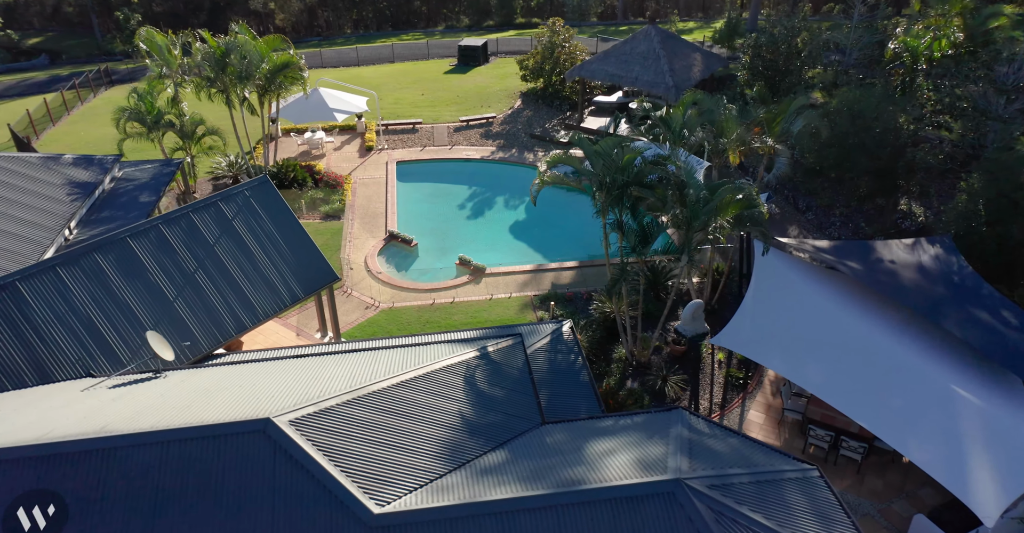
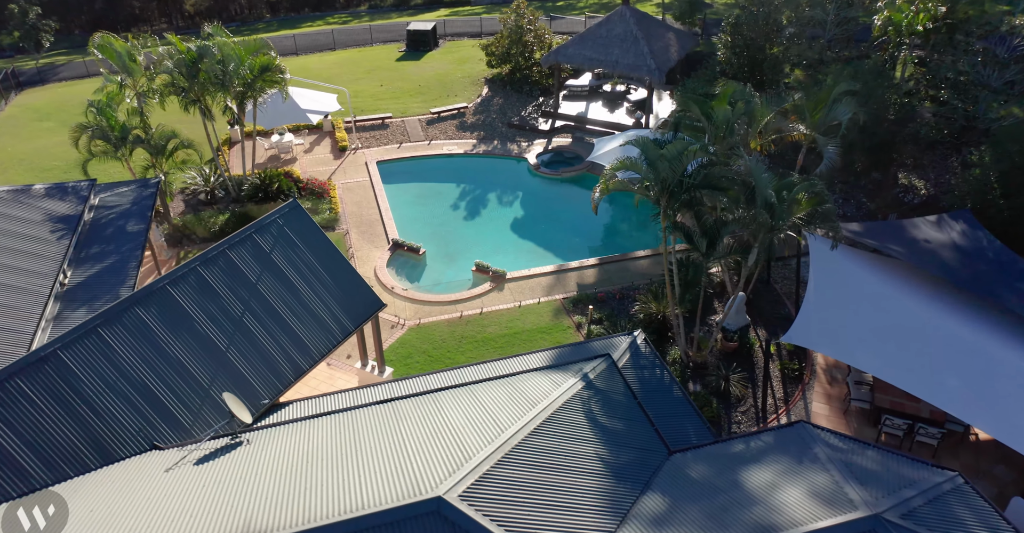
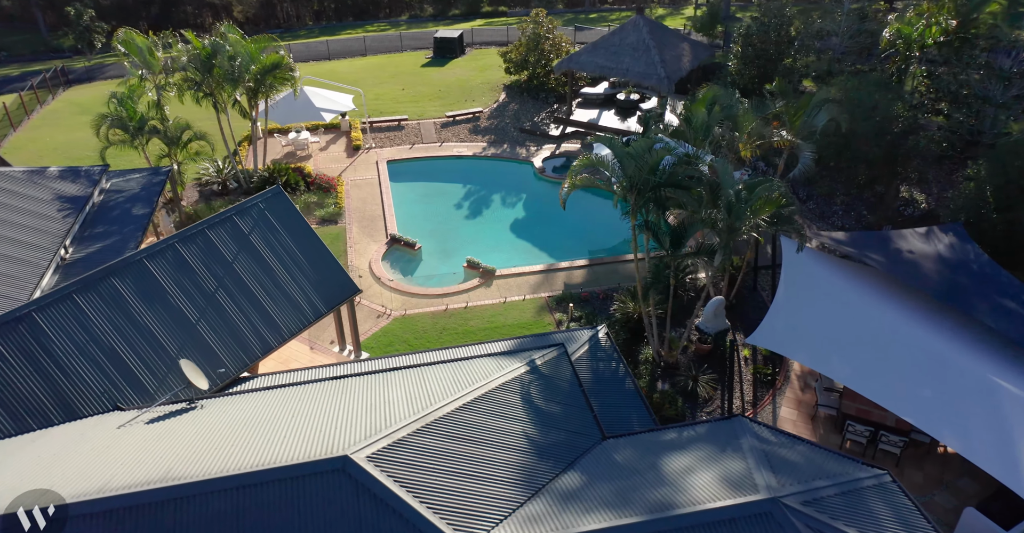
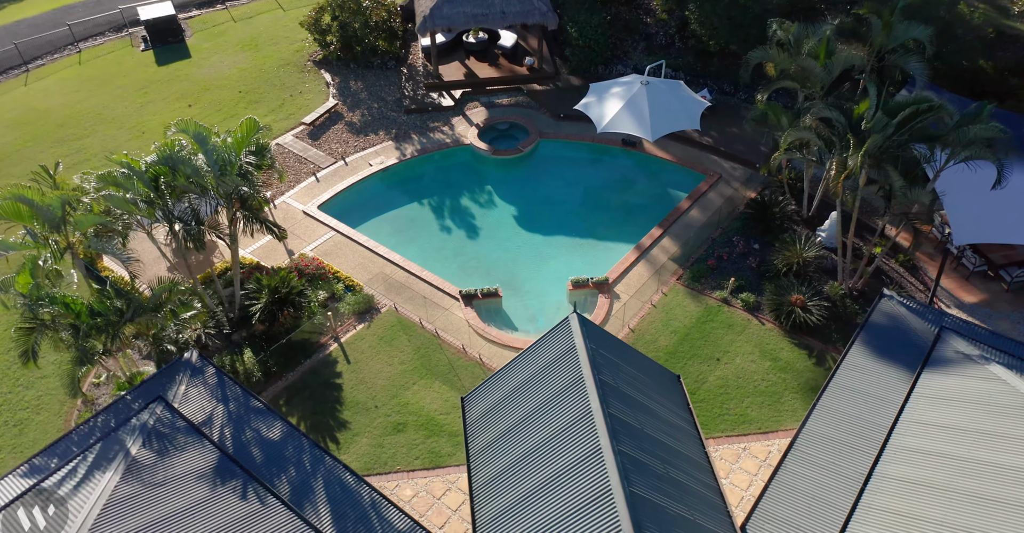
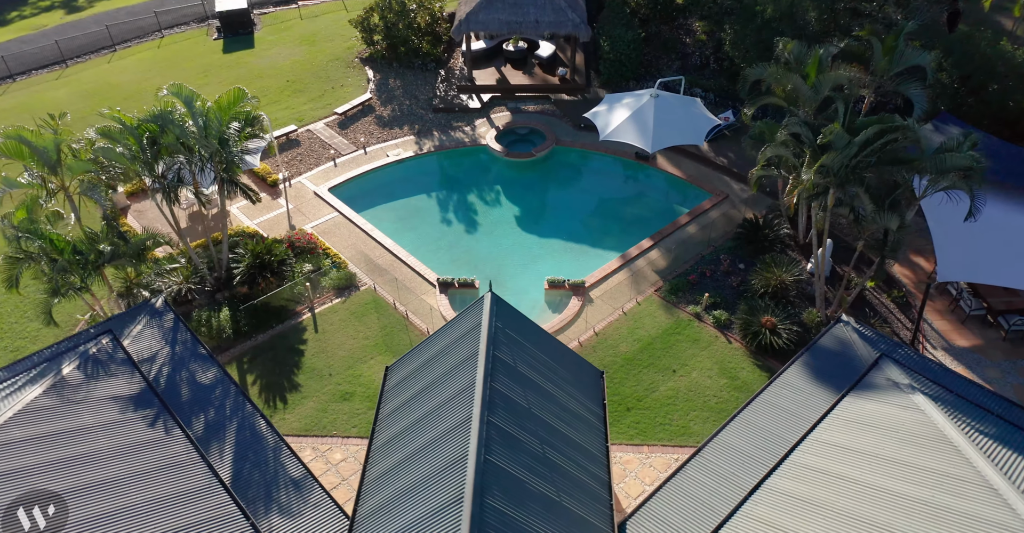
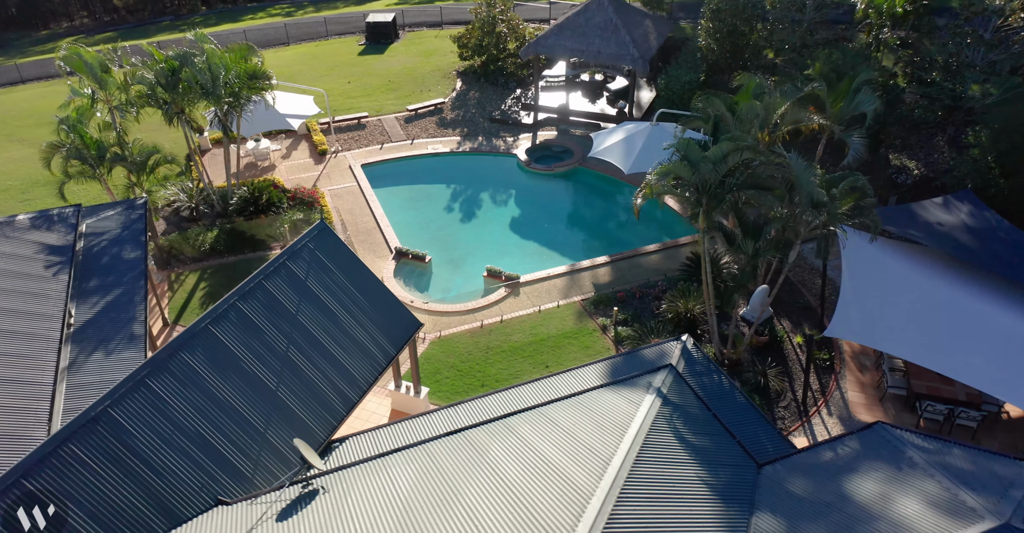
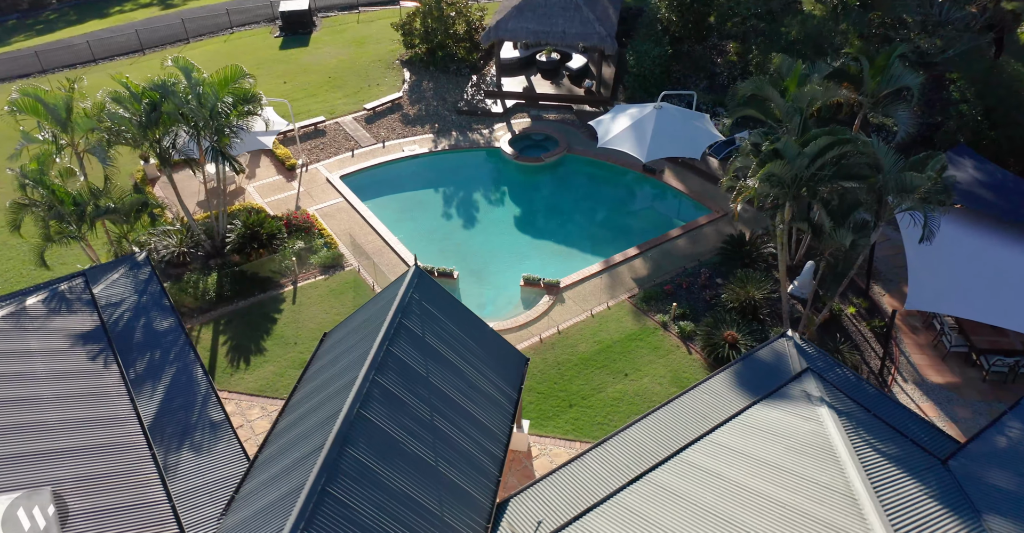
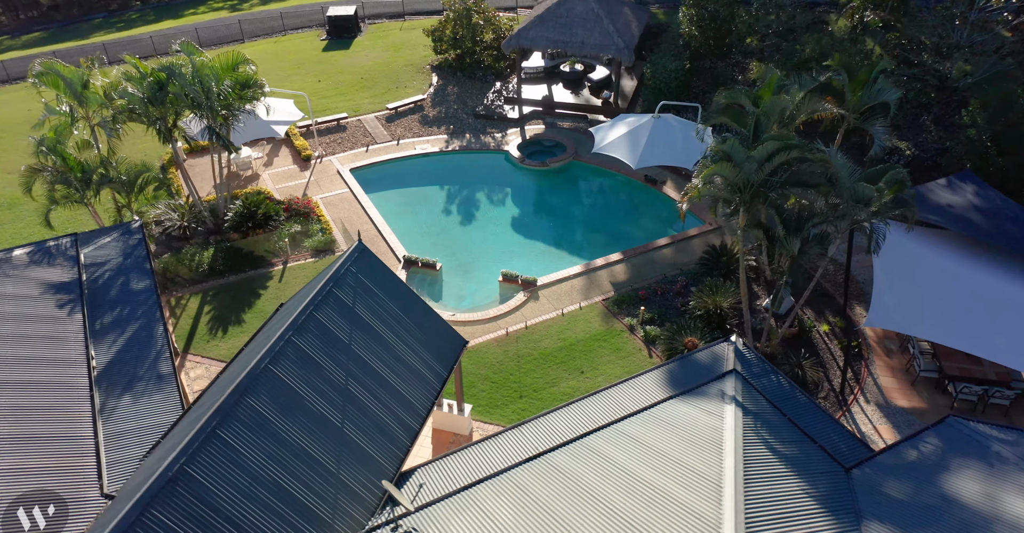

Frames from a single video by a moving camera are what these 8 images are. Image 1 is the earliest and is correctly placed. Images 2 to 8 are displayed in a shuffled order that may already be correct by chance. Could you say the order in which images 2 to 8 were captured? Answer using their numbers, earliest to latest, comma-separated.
3, 2, 6, 8, 7, 5, 4
